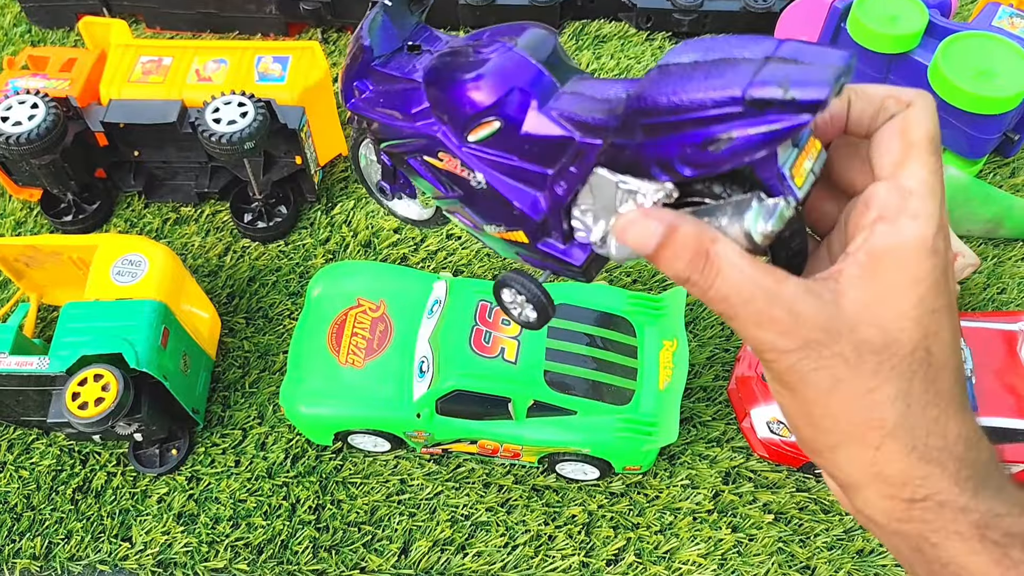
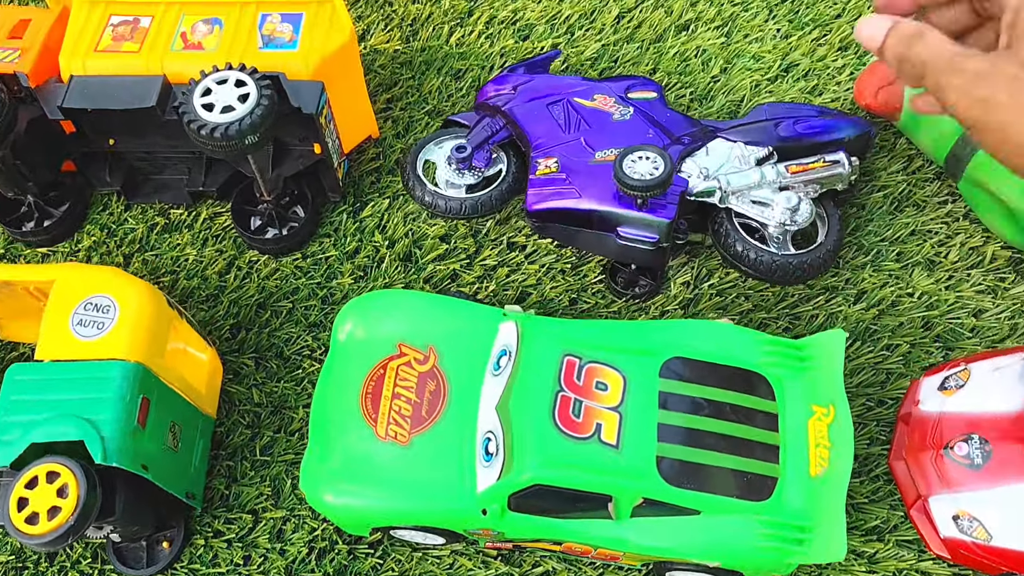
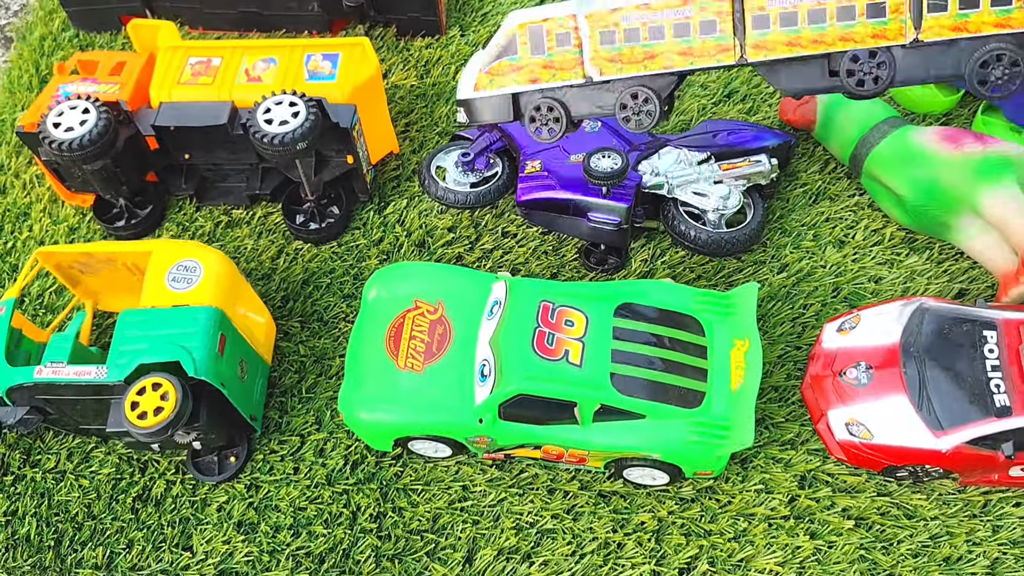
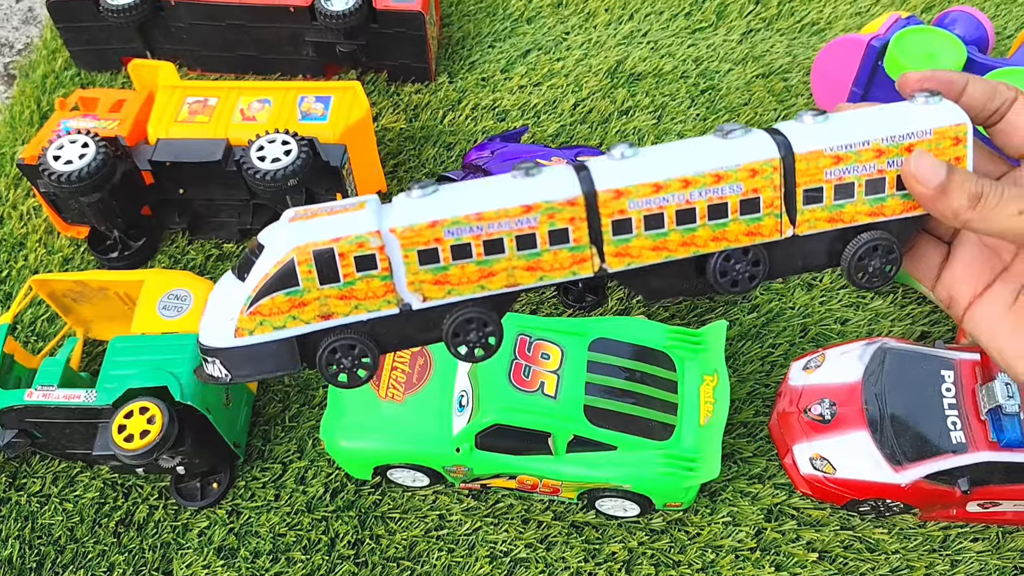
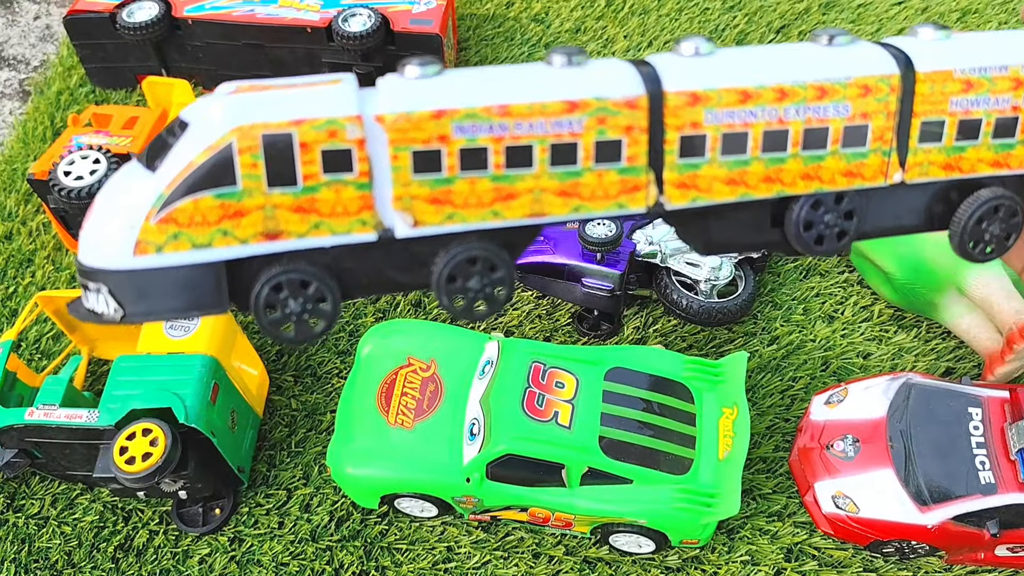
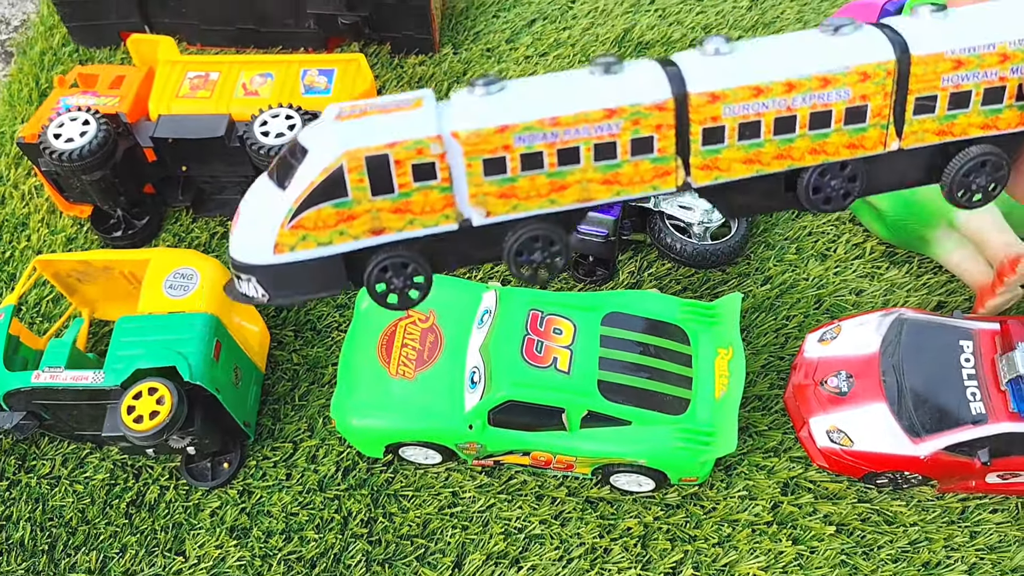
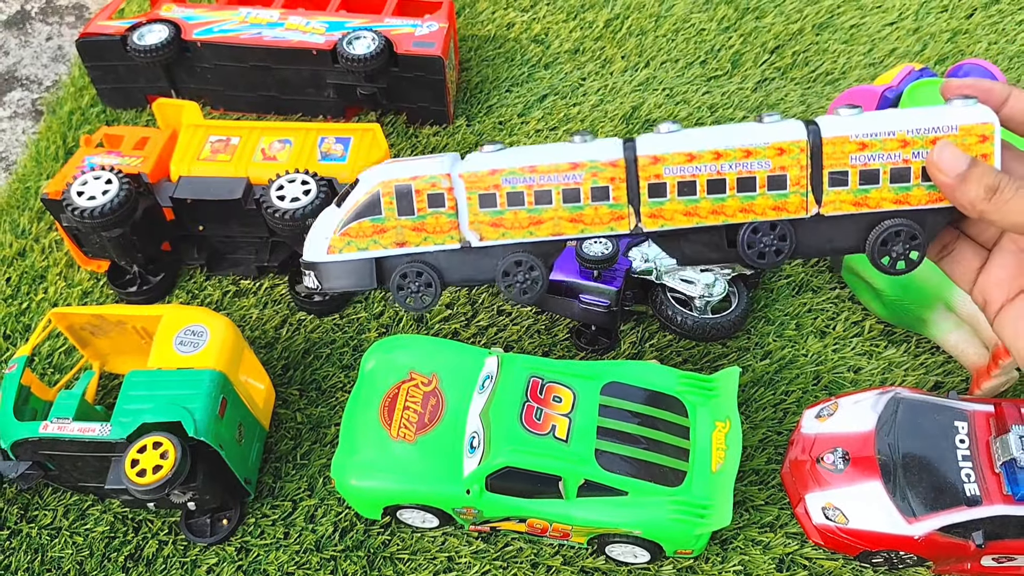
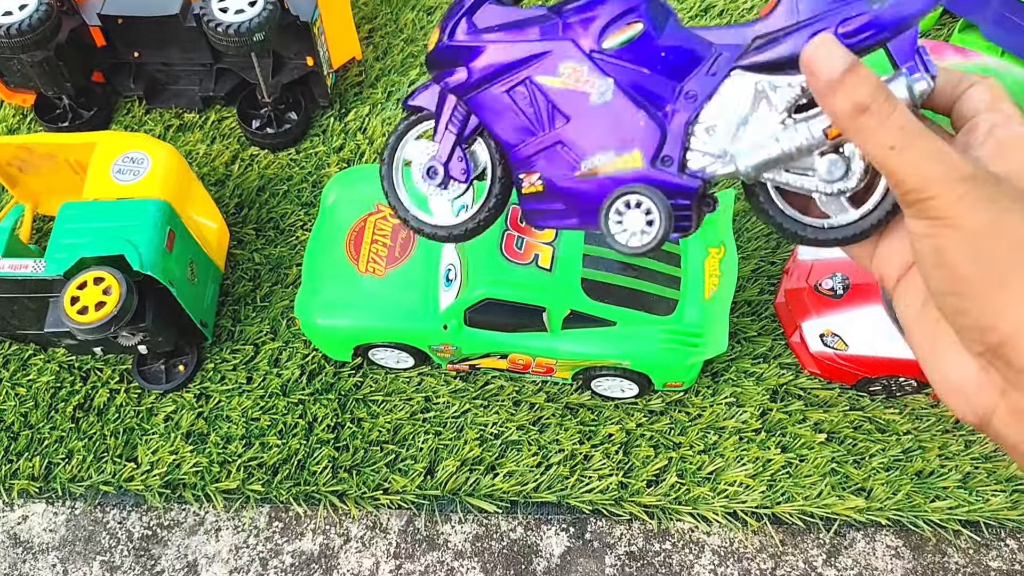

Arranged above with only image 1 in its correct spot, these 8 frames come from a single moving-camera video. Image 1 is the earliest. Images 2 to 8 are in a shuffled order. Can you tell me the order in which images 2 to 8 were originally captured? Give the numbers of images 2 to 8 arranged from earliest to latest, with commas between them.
8, 2, 3, 6, 4, 5, 7
